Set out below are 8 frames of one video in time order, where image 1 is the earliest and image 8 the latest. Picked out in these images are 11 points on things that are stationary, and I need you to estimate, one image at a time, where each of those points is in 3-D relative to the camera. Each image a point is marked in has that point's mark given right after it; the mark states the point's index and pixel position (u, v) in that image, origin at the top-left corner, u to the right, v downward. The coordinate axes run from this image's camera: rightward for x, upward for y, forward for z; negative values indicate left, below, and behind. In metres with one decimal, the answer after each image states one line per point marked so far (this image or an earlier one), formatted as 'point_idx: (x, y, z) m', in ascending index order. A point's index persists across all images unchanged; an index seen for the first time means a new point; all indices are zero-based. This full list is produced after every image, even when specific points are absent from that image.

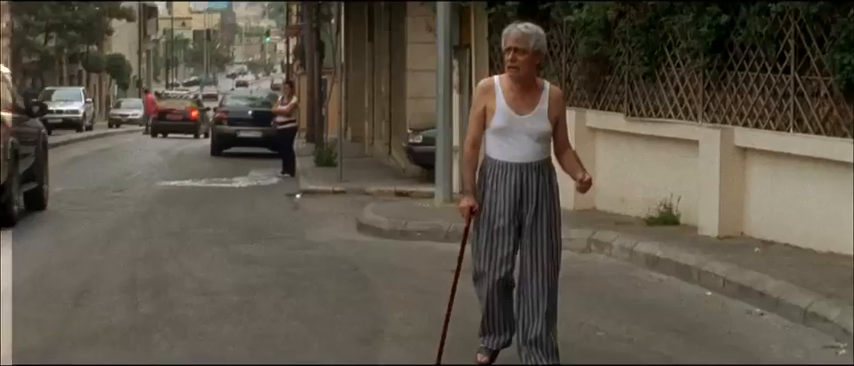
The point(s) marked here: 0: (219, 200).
0: (-1.8, -0.2, +17.6) m
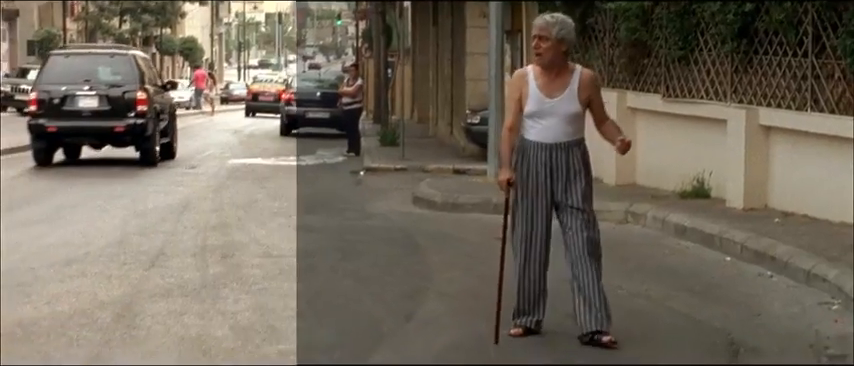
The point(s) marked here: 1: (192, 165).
0: (-1.3, +0.1, +18.6) m
1: (-2.3, +0.2, +19.8) m
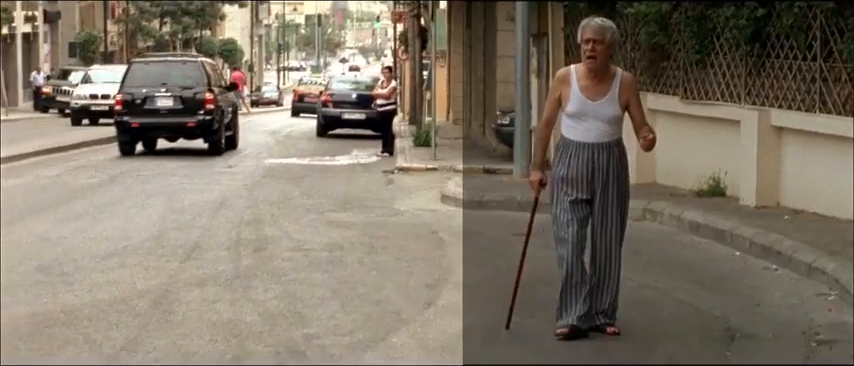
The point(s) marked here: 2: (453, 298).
0: (-1.0, +0.1, +19.1) m
1: (-2.0, +0.2, +20.3) m
2: (+0.1, -0.5, +8.7) m
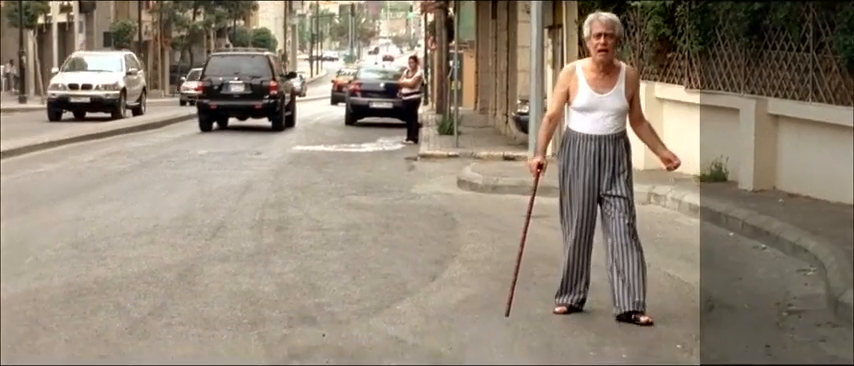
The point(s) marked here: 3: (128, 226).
0: (-0.8, +0.2, +19.8) m
1: (-1.8, +0.3, +21.0) m
2: (+0.2, -0.4, +9.4) m
3: (-1.7, -0.2, +11.5) m
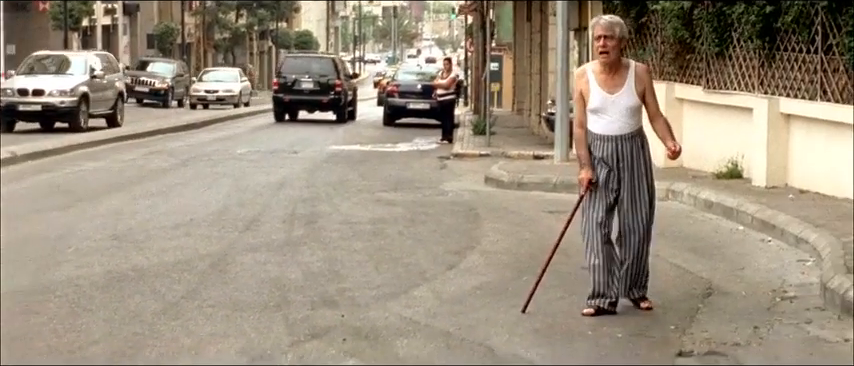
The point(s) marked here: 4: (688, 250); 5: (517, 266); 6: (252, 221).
0: (-0.5, +0.2, +20.3) m
1: (-1.4, +0.3, +21.6) m
2: (+0.2, -0.4, +9.9) m
3: (-1.6, -0.2, +12.1) m
4: (+1.4, -0.4, +10.7) m
5: (+0.4, -0.4, +9.7) m
6: (-1.1, -0.2, +12.2) m
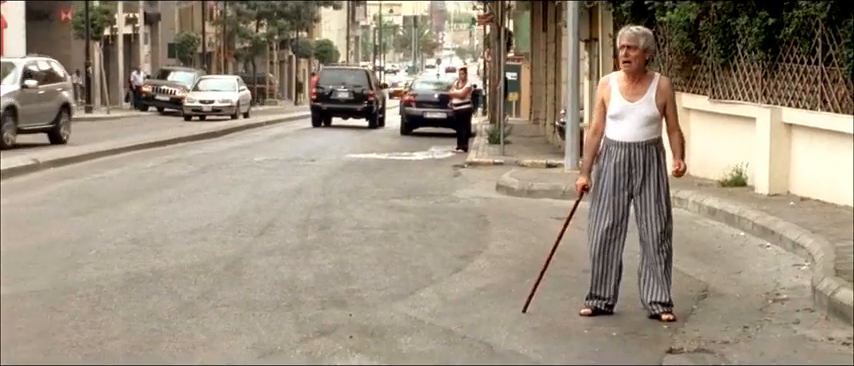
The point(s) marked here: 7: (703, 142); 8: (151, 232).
0: (-0.4, +0.1, +20.7) m
1: (-1.3, +0.3, +22.0) m
2: (+0.3, -0.4, +10.3) m
3: (-1.5, -0.3, +12.5) m
4: (+1.5, -0.4, +11.0) m
5: (+0.5, -0.4, +10.1) m
6: (-1.0, -0.3, +12.6) m
7: (+2.1, +0.3, +15.4) m
8: (-1.6, -0.3, +11.8) m
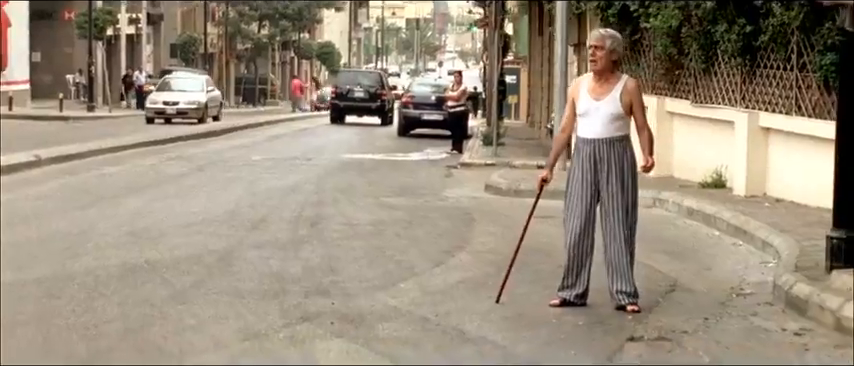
0: (-0.4, +0.2, +21.1) m
1: (-1.3, +0.3, +22.4) m
2: (+0.2, -0.4, +10.7) m
3: (-1.6, -0.2, +13.0) m
4: (+1.4, -0.4, +11.5) m
5: (+0.4, -0.4, +10.5) m
6: (-1.1, -0.3, +13.1) m
7: (+2.0, +0.3, +15.8) m
8: (-1.7, -0.3, +12.3) m
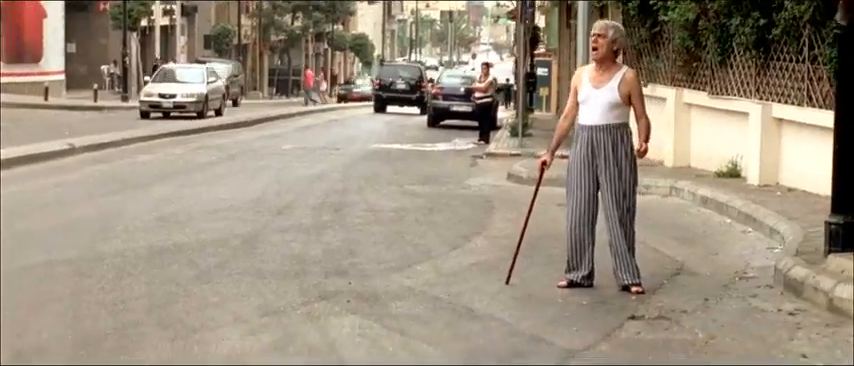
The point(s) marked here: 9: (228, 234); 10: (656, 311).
0: (-0.1, +0.3, +21.5) m
1: (-1.0, +0.4, +22.8) m
2: (+0.3, -0.3, +11.1) m
3: (-1.5, -0.1, +13.4) m
4: (+1.5, -0.3, +11.9) m
5: (+0.5, -0.4, +10.9) m
6: (-1.0, -0.2, +13.5) m
7: (+2.2, +0.4, +16.2) m
8: (-1.6, -0.2, +12.7) m
9: (-1.1, -0.3, +11.5) m
10: (+1.0, -0.5, +8.3) m
